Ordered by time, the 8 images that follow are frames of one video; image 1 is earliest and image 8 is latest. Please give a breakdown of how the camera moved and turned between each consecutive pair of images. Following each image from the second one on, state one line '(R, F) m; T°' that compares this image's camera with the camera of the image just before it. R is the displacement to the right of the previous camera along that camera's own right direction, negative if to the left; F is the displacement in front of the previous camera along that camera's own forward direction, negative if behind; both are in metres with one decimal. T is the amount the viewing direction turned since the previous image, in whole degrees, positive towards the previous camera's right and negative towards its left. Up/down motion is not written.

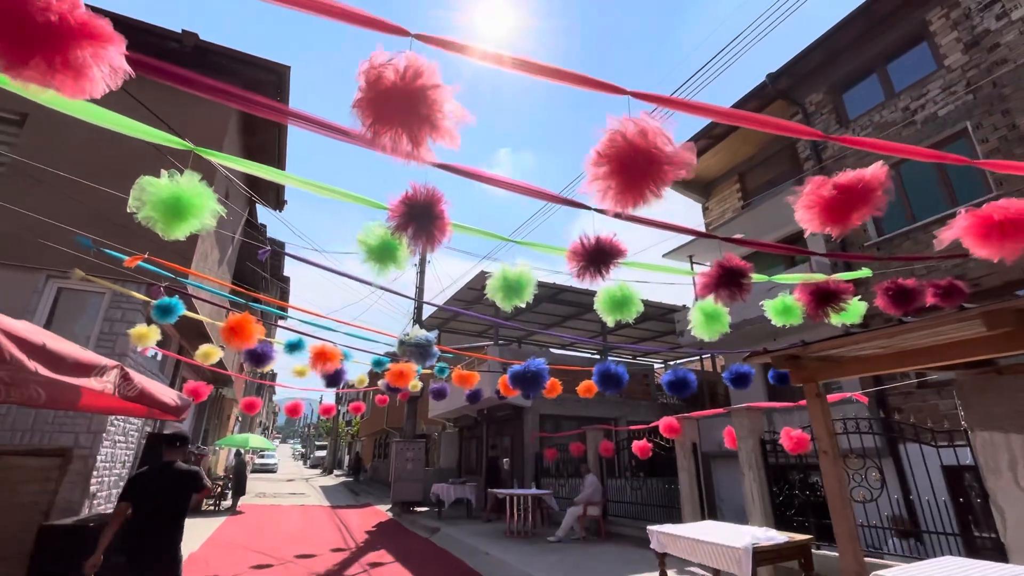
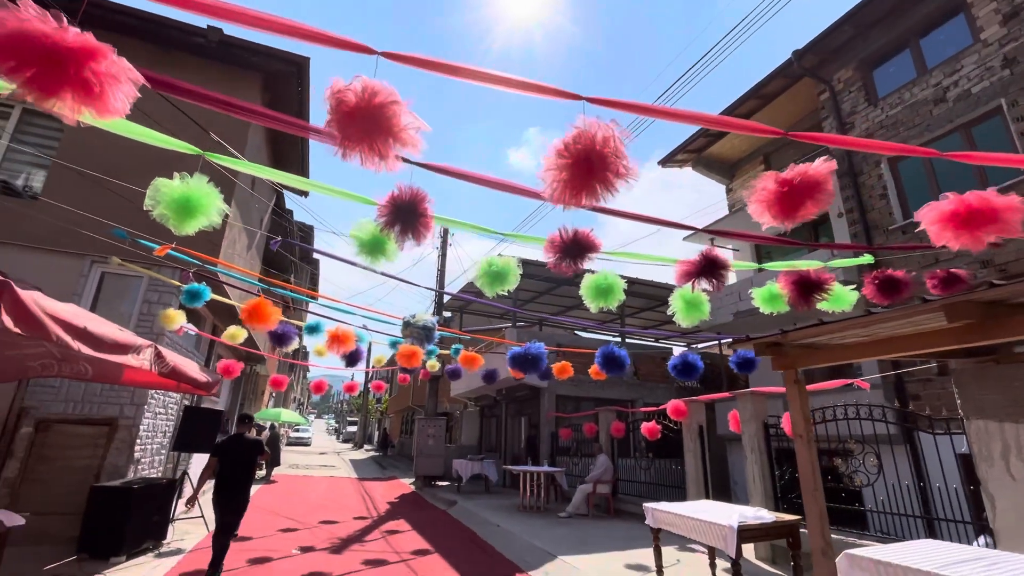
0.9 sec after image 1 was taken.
(+0.3, -0.2) m; -3°
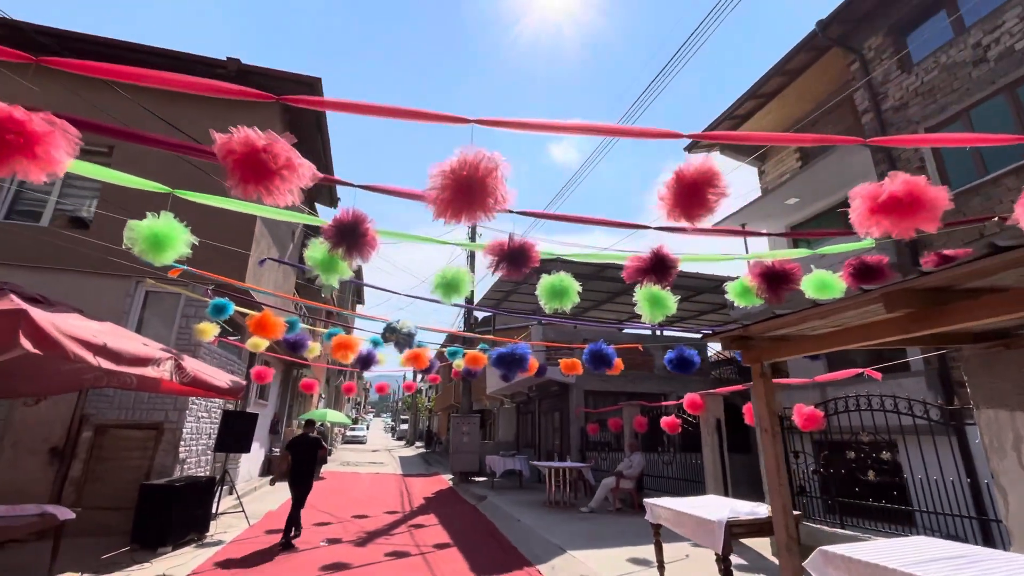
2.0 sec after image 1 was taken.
(+0.7, -0.1) m; -6°
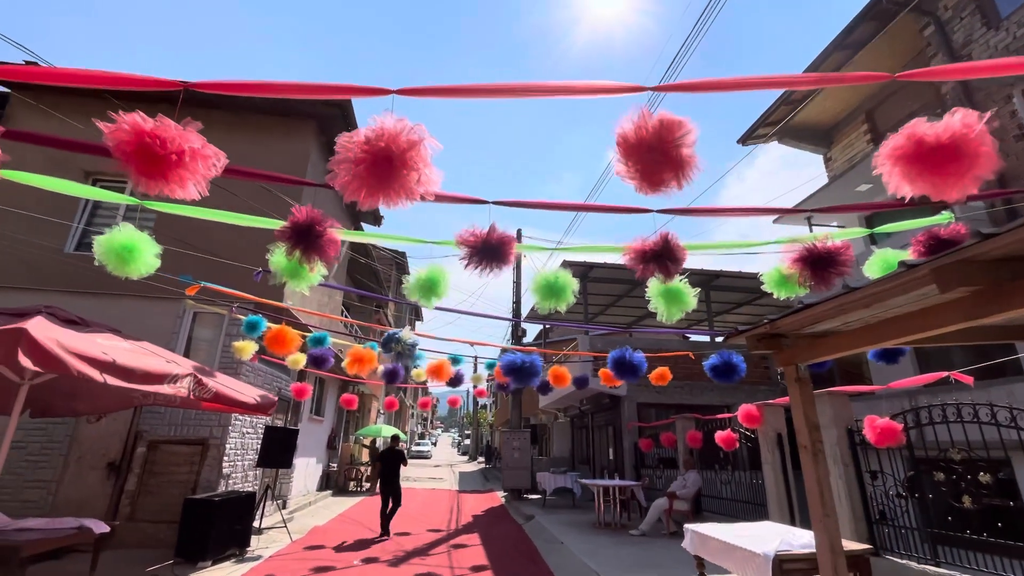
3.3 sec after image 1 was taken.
(+0.5, +0.4) m; -8°
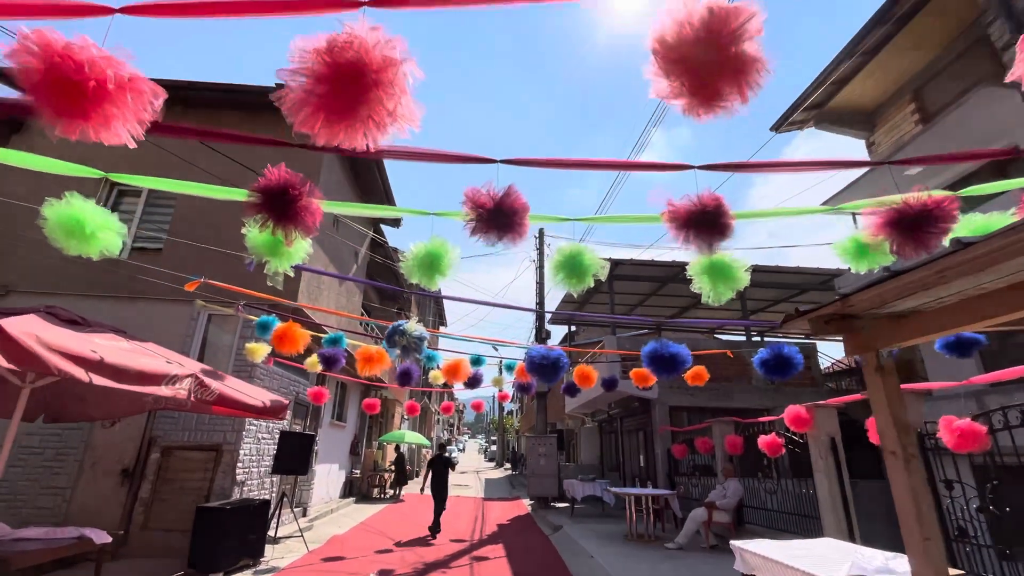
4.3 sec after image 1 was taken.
(+0.1, +0.4) m; -3°
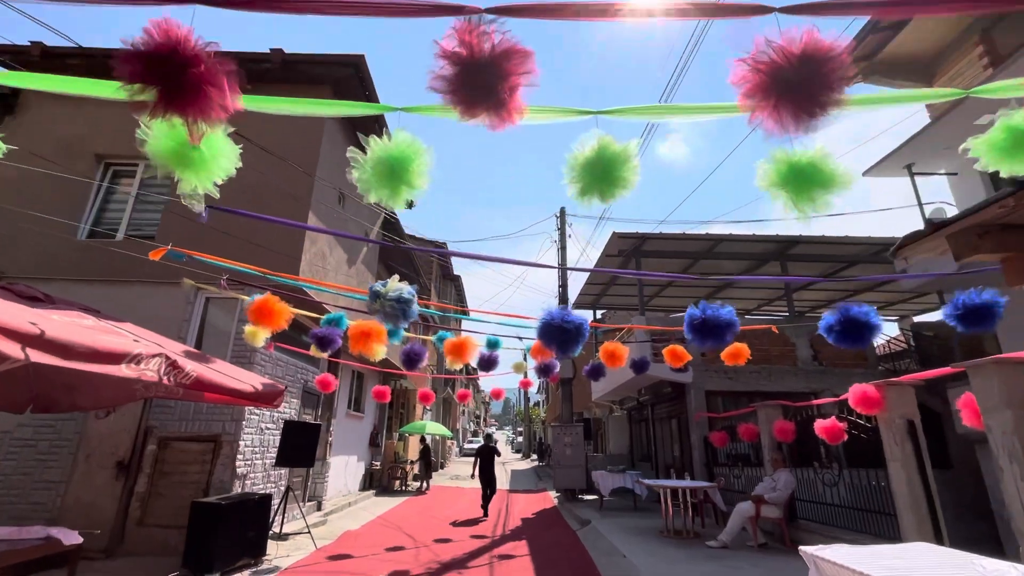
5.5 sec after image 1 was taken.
(+0.1, +0.7) m; -3°
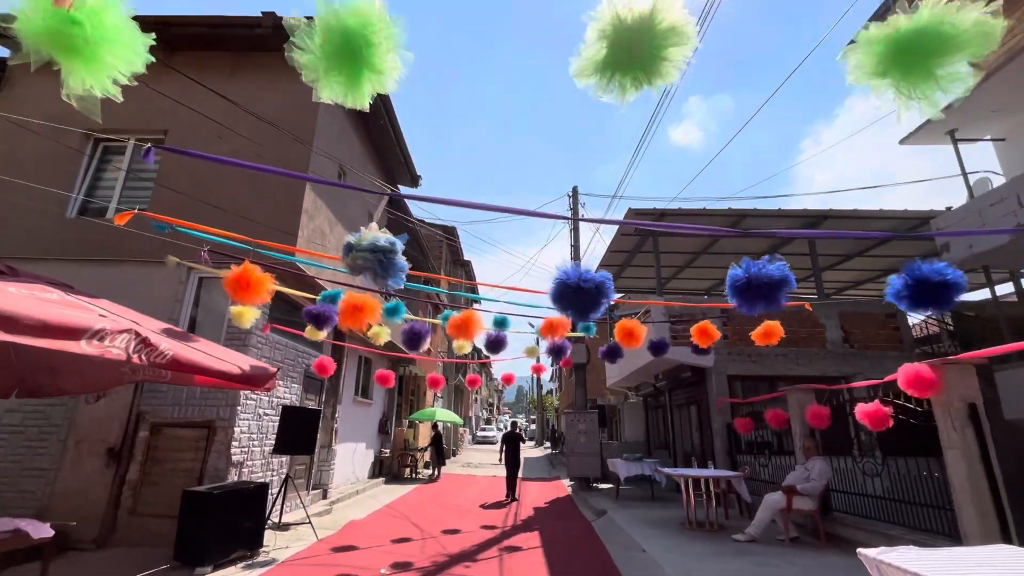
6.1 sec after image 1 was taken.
(0.0, +0.5) m; -1°
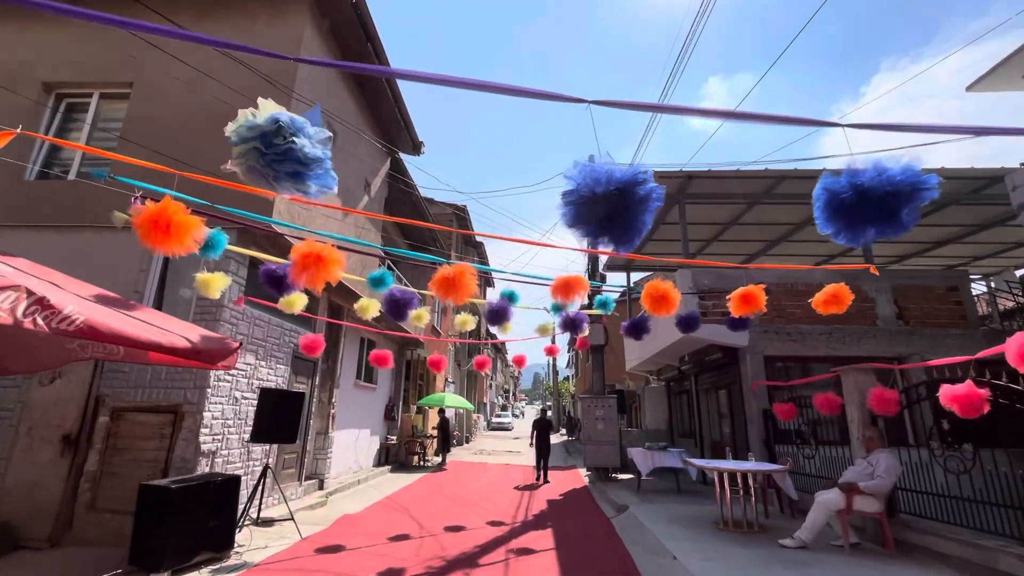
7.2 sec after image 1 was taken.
(+0.1, +0.9) m; -2°
